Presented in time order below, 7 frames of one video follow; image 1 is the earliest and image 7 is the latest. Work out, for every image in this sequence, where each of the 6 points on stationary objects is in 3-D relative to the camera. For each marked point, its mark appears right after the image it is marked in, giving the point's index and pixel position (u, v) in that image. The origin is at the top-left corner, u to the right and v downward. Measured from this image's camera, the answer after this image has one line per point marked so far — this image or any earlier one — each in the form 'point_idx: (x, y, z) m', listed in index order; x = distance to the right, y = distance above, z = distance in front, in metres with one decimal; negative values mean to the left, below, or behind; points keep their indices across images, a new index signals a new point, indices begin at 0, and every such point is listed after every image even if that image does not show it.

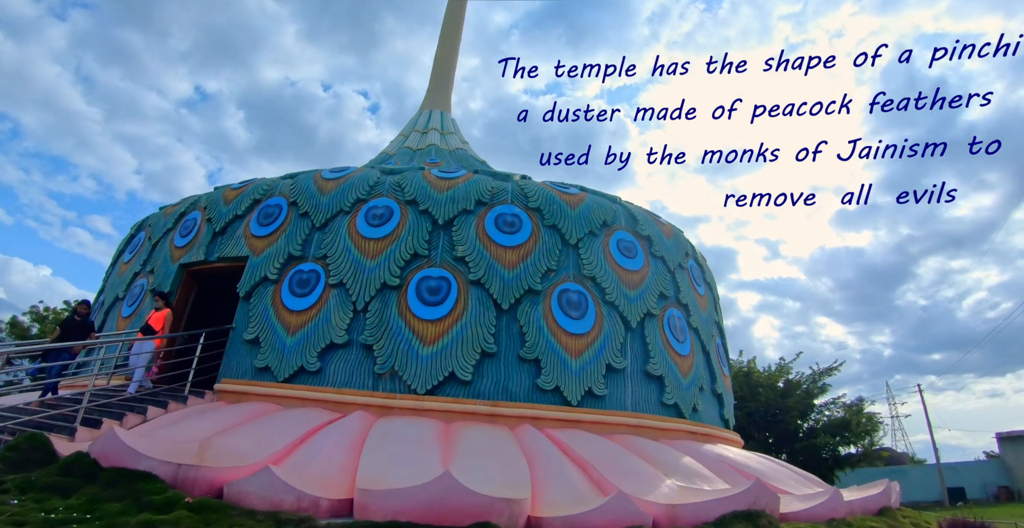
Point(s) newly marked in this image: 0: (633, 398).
0: (+1.5, -1.7, +5.9) m
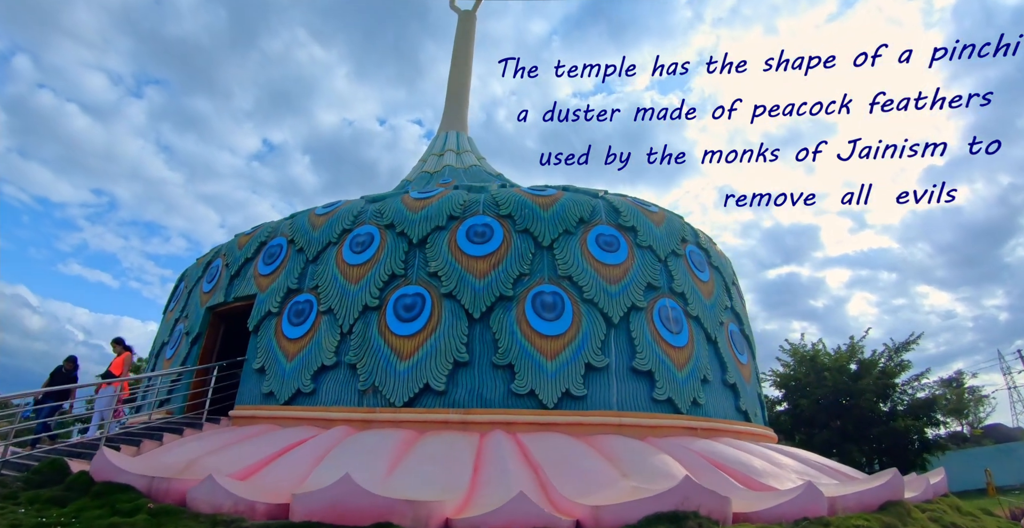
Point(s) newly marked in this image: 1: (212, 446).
0: (+1.3, -1.6, +5.7) m
1: (-3.3, -1.9, +5.4) m
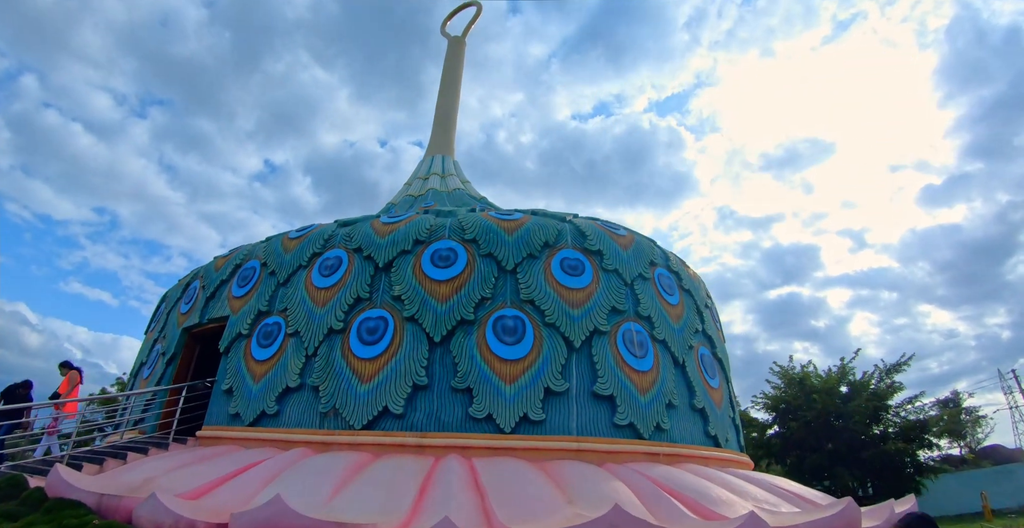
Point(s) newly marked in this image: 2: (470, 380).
0: (+0.8, -1.9, +5.6) m
1: (-3.8, -2.2, +5.4) m
2: (-0.5, -1.4, +5.7) m
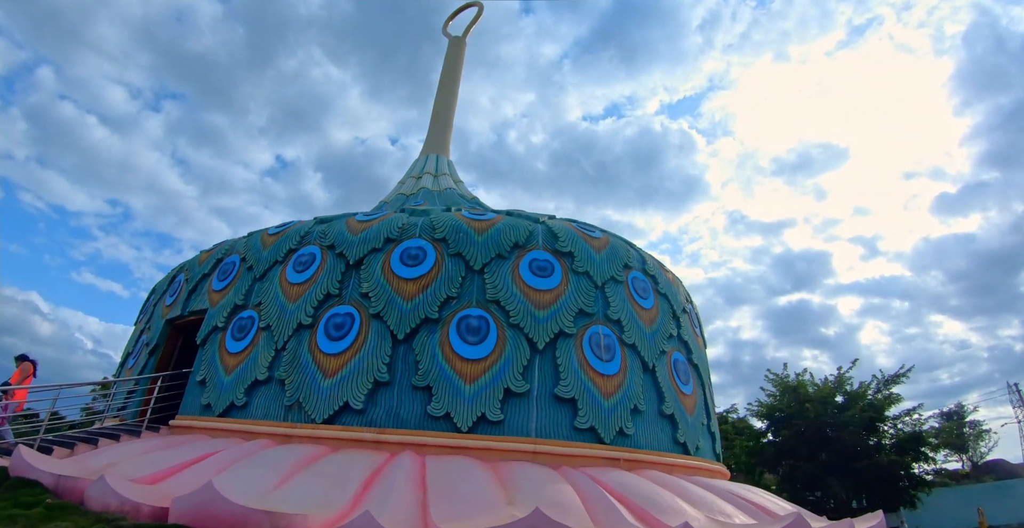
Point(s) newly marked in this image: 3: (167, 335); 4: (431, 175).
0: (+0.3, -1.9, +5.6) m
1: (-4.3, -2.1, +5.5) m
2: (-1.0, -1.4, +5.7) m
3: (-6.2, -1.3, +8.5) m
4: (-2.5, +2.9, +15.2) m
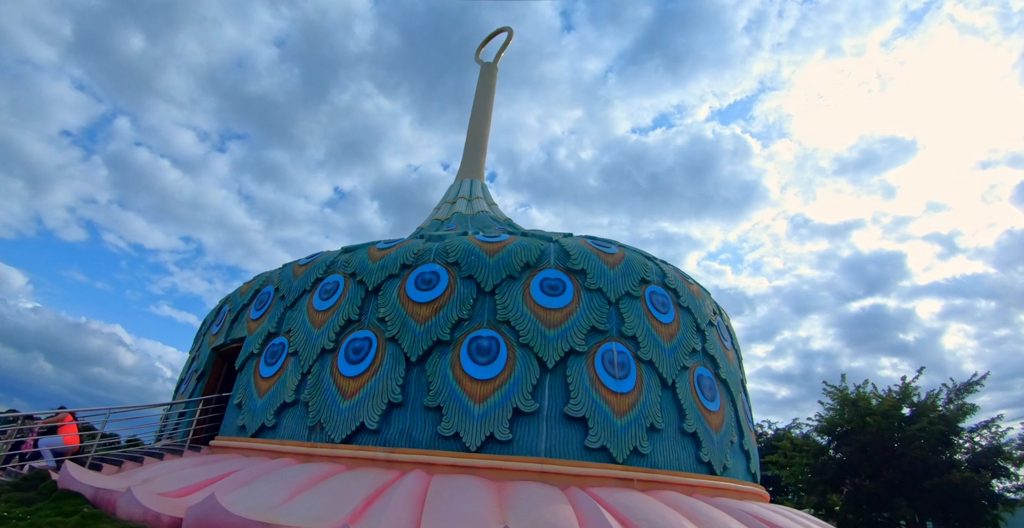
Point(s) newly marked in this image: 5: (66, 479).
0: (+0.4, -2.1, +5.6) m
1: (-4.2, -2.5, +5.9) m
2: (-0.9, -1.7, +5.8) m
3: (-5.8, -1.9, +9.1) m
4: (-1.6, +2.2, +15.6) m
5: (-4.7, -2.3, +5.0) m
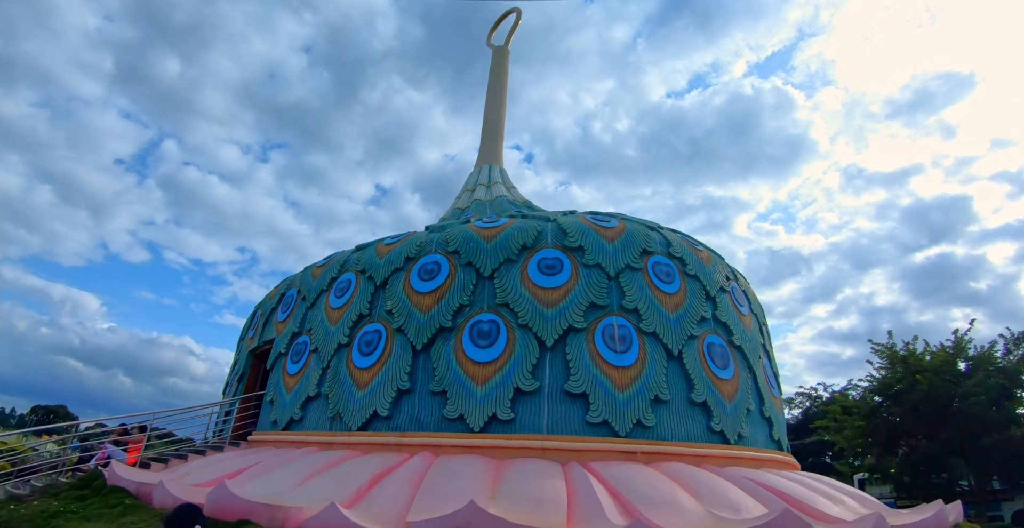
0: (+0.5, -1.9, +5.8) m
1: (-4.0, -2.7, +6.5) m
2: (-0.9, -1.5, +6.1) m
3: (-5.5, -2.1, +9.8) m
4: (-1.1, +2.6, +15.7) m
5: (-4.7, -2.5, +5.6) m
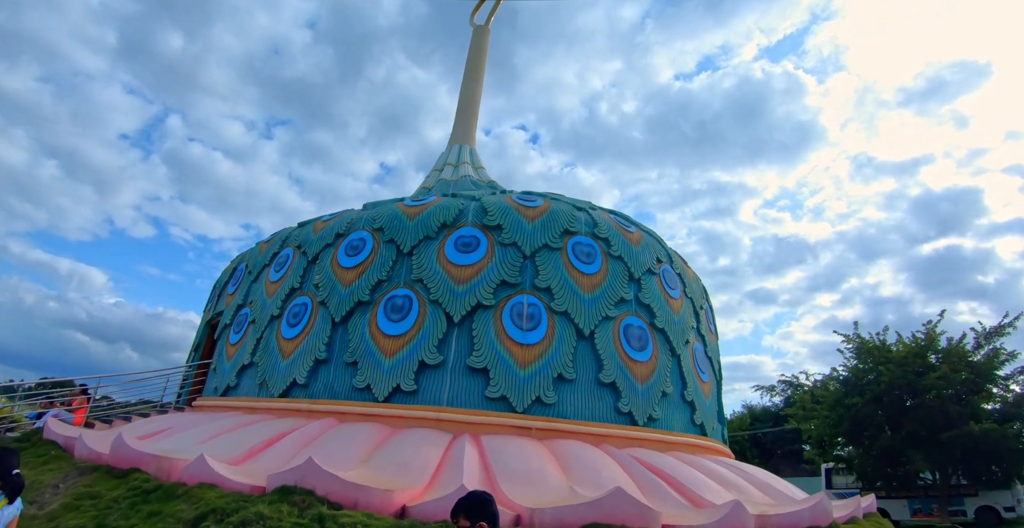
0: (-0.8, -1.6, +6.1) m
1: (-5.3, -2.3, +6.8) m
2: (-2.1, -1.2, +6.4) m
3: (-6.6, -1.5, +10.1) m
4: (-2.1, +3.3, +15.8) m
5: (-5.9, -2.2, +5.9) m
